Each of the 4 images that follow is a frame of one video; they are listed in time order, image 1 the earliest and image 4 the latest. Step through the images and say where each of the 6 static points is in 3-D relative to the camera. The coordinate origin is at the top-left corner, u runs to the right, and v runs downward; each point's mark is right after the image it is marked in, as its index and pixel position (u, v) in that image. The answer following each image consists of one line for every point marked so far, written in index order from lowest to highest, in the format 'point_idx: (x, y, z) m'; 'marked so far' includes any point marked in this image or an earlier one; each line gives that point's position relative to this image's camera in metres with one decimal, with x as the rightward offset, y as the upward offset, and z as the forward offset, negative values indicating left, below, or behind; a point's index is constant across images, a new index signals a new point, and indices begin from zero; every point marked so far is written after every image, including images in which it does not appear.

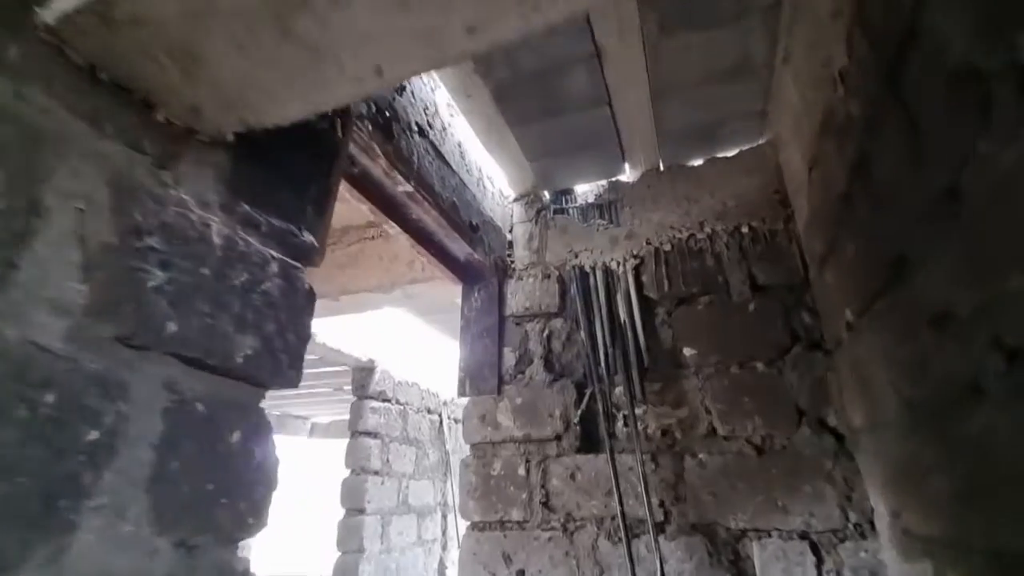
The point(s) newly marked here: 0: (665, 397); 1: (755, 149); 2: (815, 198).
0: (+0.5, -0.3, +1.5) m
1: (+0.8, +0.5, +1.7) m
2: (+0.8, +0.2, +1.3) m
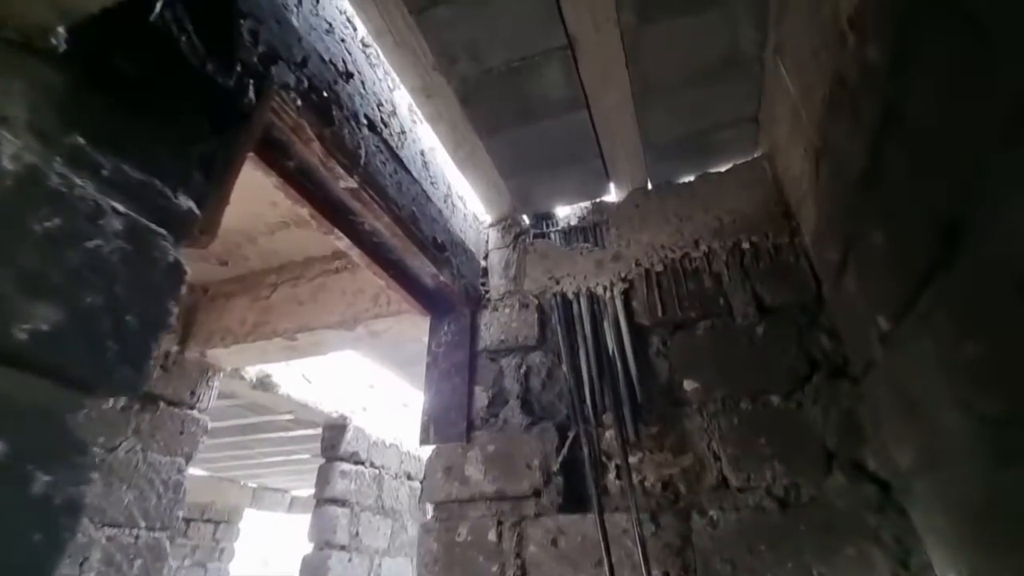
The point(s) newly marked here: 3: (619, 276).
0: (+0.4, -0.4, +1.3) m
1: (+0.7, +0.4, +1.5) m
2: (+0.7, +0.2, +1.1) m
3: (+0.3, 0.0, +1.5) m
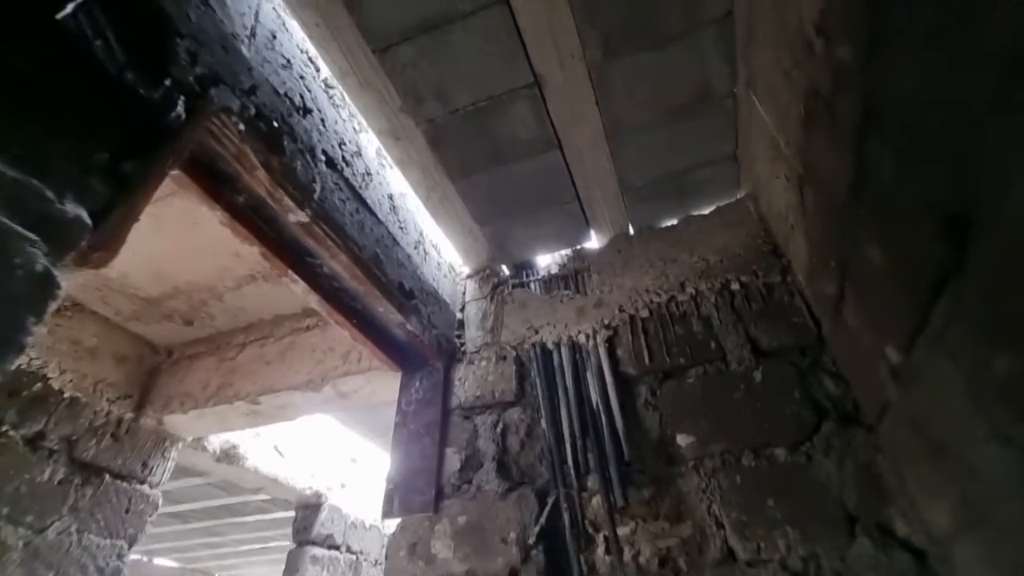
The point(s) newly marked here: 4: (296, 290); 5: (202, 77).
0: (+0.3, -0.5, +1.1) m
1: (+0.7, +0.3, +1.5) m
2: (+0.6, +0.1, +1.0) m
3: (+0.3, -0.1, +1.4) m
4: (-0.5, 0.0, +1.2) m
5: (-0.5, +0.3, +0.8) m
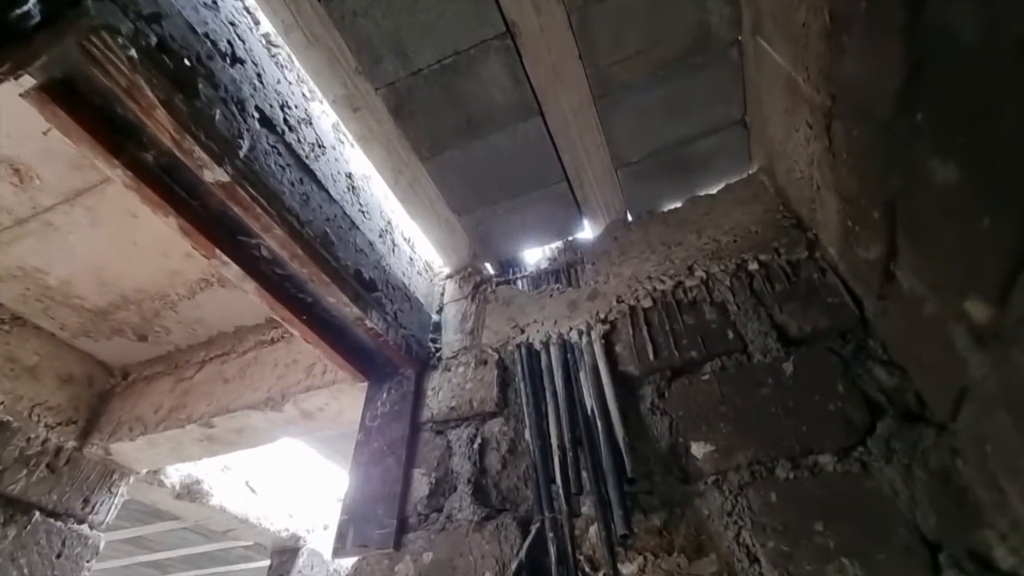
0: (+0.3, -0.4, +0.9) m
1: (+0.6, +0.3, +1.3) m
2: (+0.6, +0.2, +0.8) m
3: (+0.2, -0.1, +1.2) m
4: (-0.6, 0.0, +1.0) m
5: (-0.6, +0.4, +0.7) m
